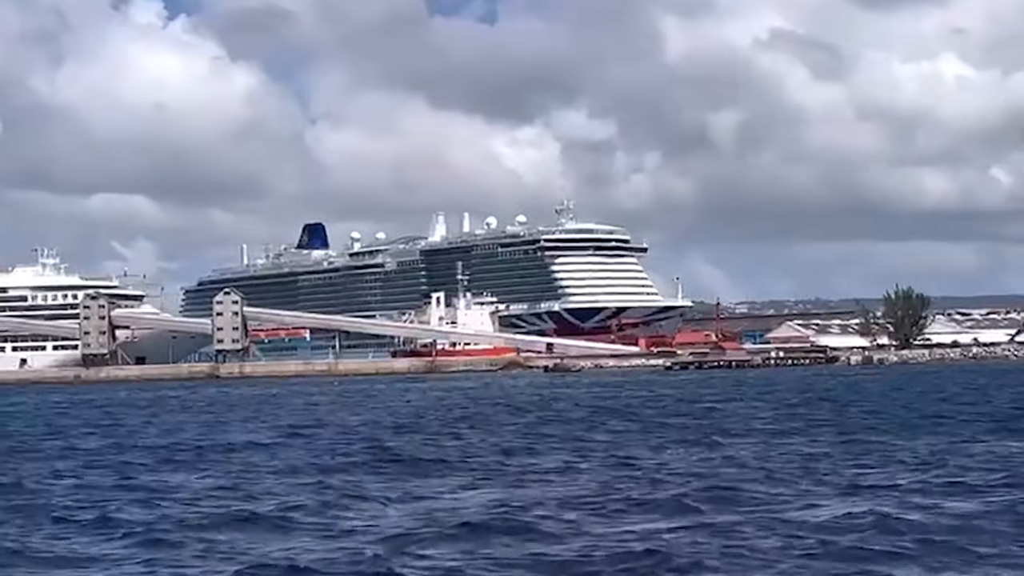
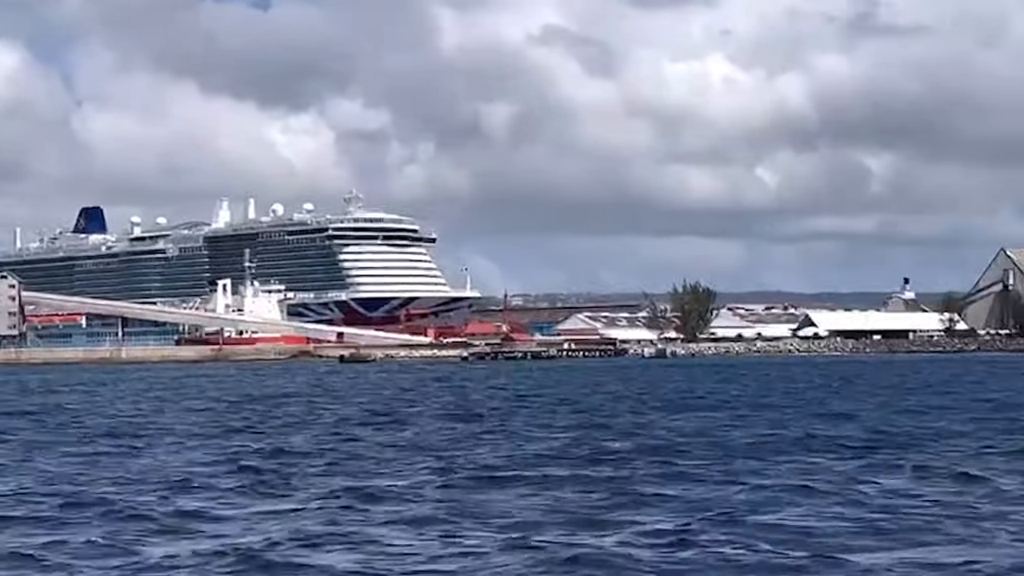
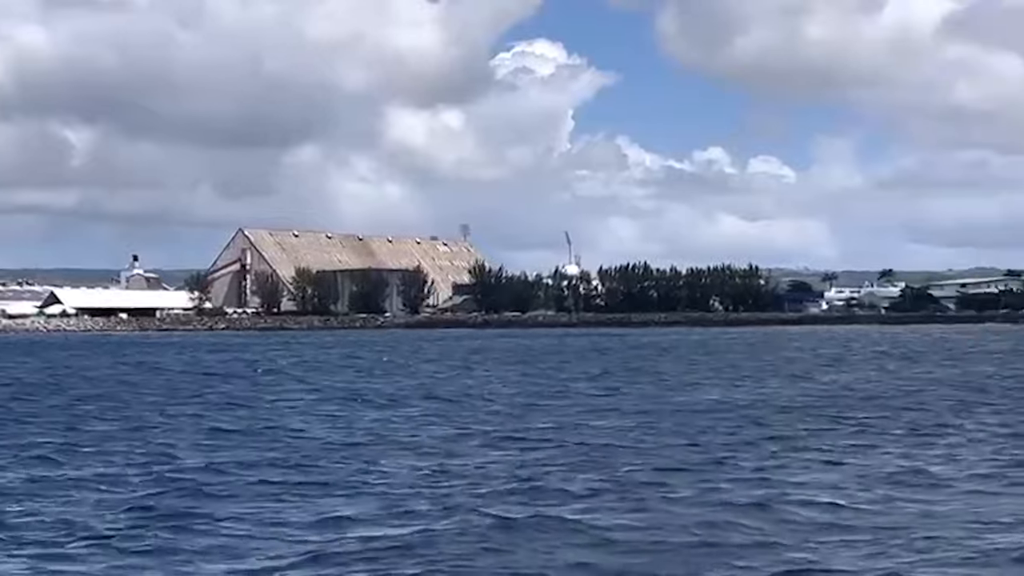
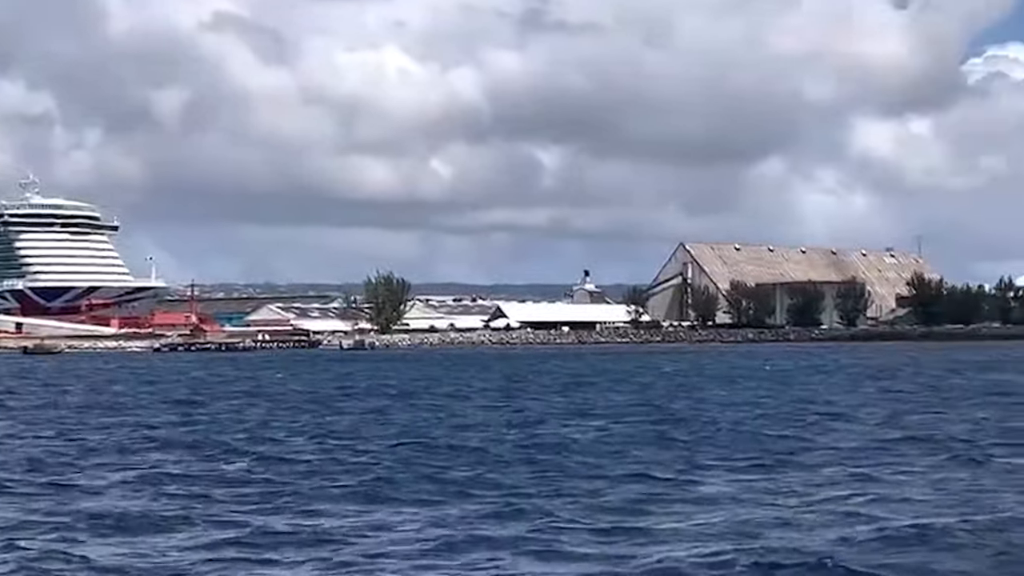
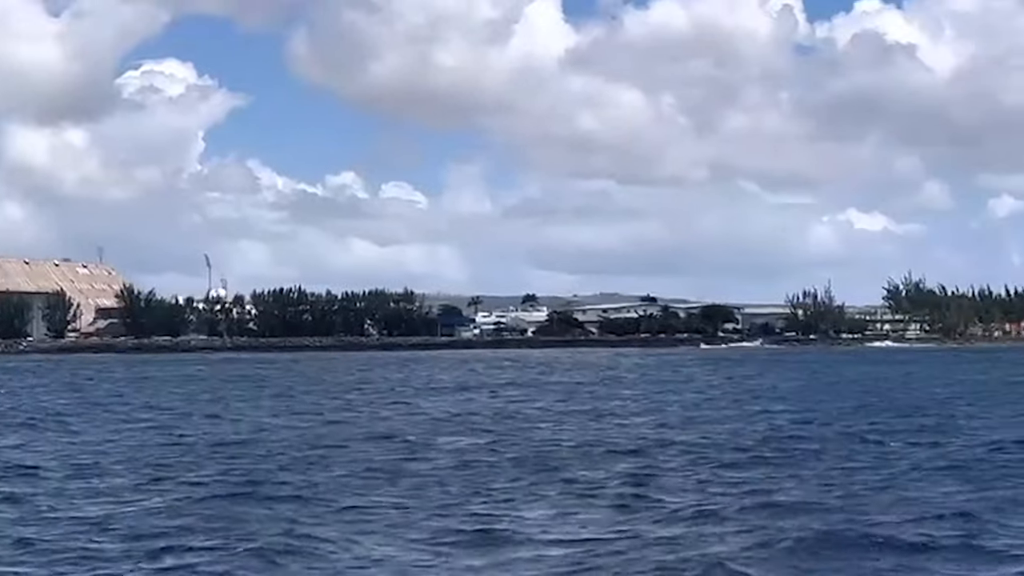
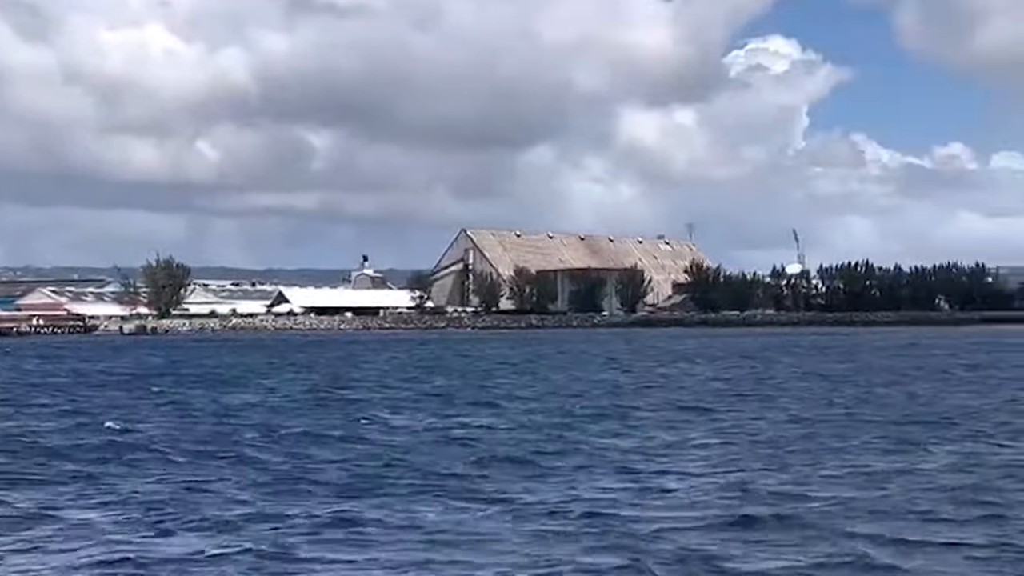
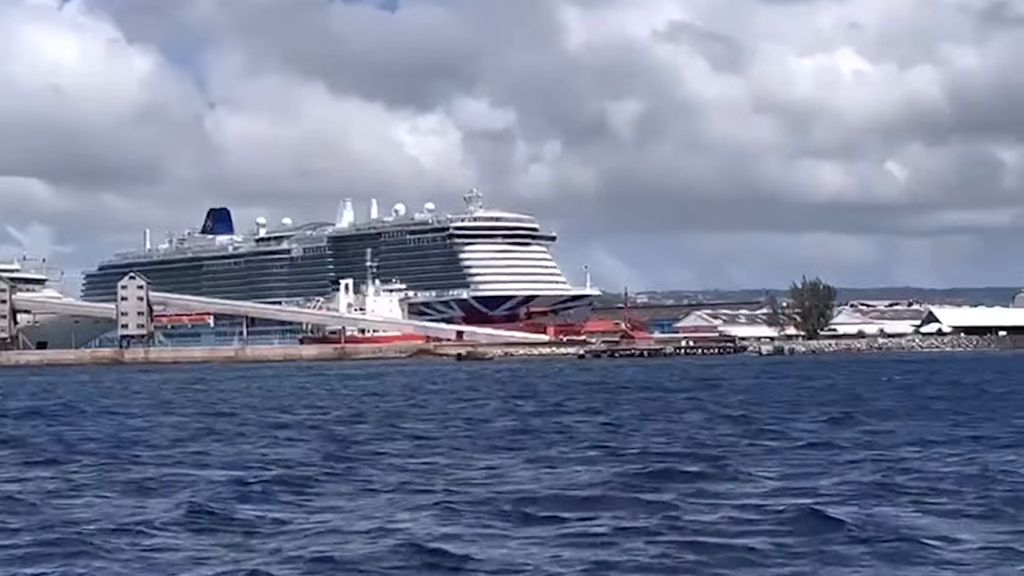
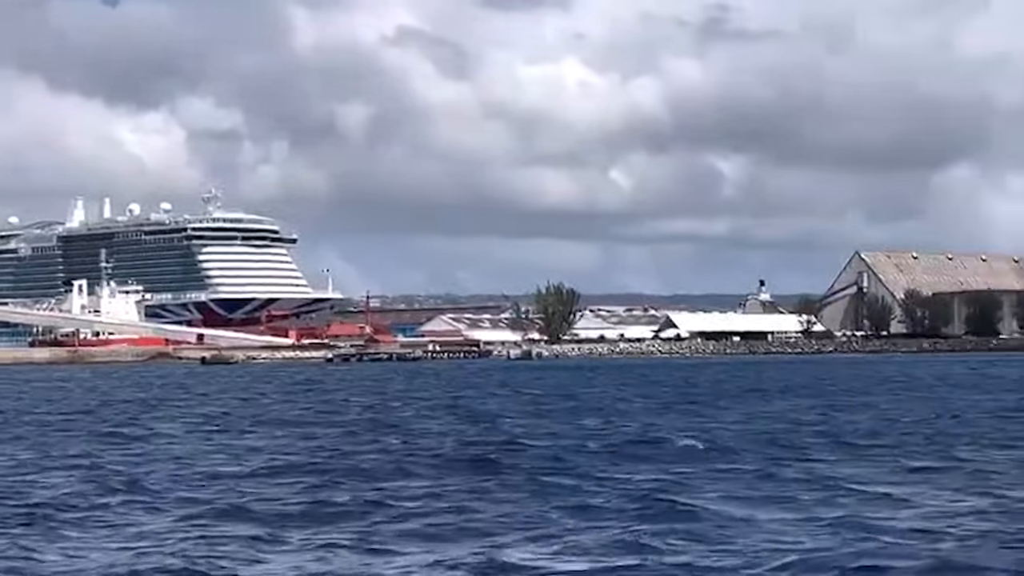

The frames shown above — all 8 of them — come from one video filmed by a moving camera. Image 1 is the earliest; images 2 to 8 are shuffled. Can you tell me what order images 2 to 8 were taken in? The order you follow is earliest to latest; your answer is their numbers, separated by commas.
7, 2, 8, 4, 6, 3, 5
